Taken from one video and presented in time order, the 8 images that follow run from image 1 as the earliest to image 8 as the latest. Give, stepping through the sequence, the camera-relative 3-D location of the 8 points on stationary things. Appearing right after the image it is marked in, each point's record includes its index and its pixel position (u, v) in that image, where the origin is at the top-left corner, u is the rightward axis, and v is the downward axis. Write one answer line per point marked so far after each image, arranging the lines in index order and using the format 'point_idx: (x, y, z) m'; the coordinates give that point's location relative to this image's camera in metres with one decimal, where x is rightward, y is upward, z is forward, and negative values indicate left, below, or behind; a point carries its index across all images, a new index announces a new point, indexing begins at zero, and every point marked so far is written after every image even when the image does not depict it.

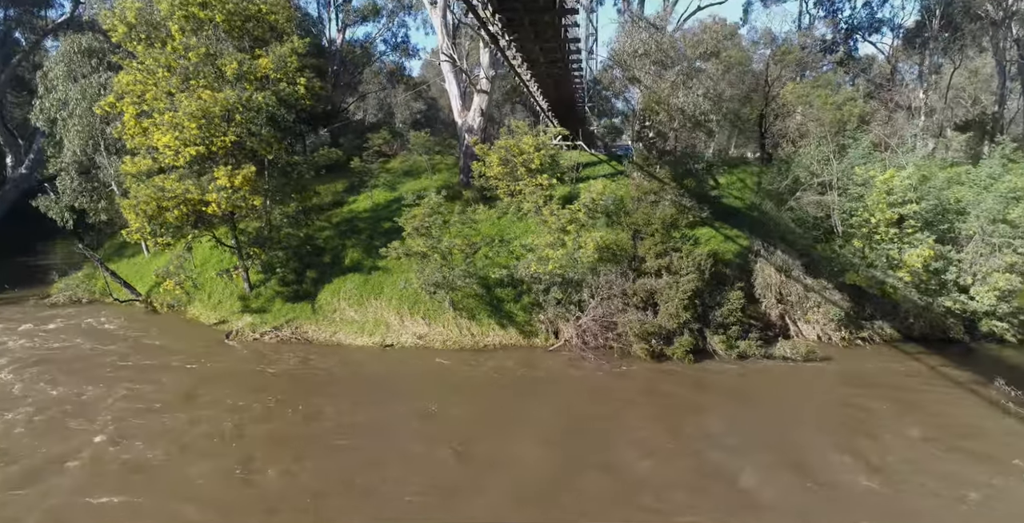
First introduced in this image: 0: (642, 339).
0: (+1.8, -1.2, +8.8) m
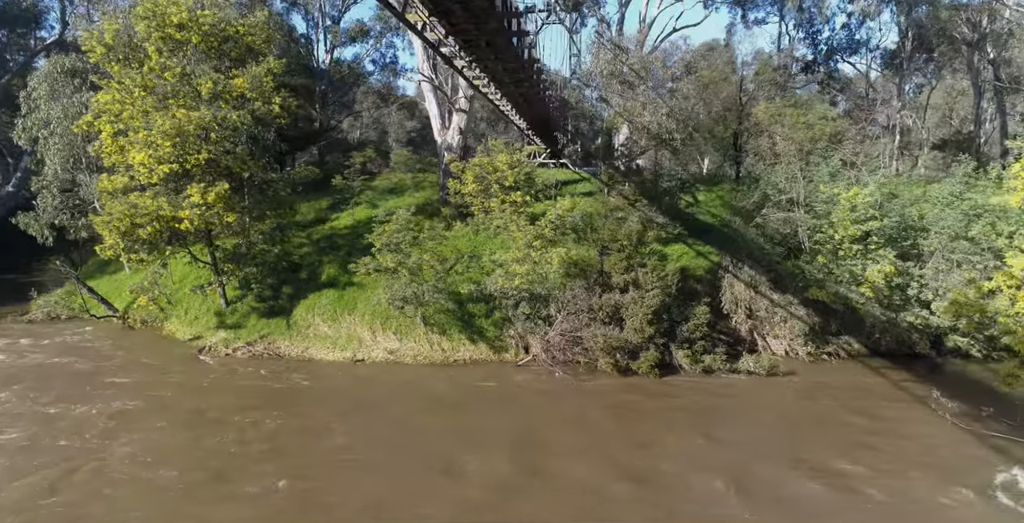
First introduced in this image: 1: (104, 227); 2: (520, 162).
0: (+1.4, -1.4, +8.9) m
1: (-6.5, +0.5, +9.6) m
2: (+0.2, +1.8, +11.1) m
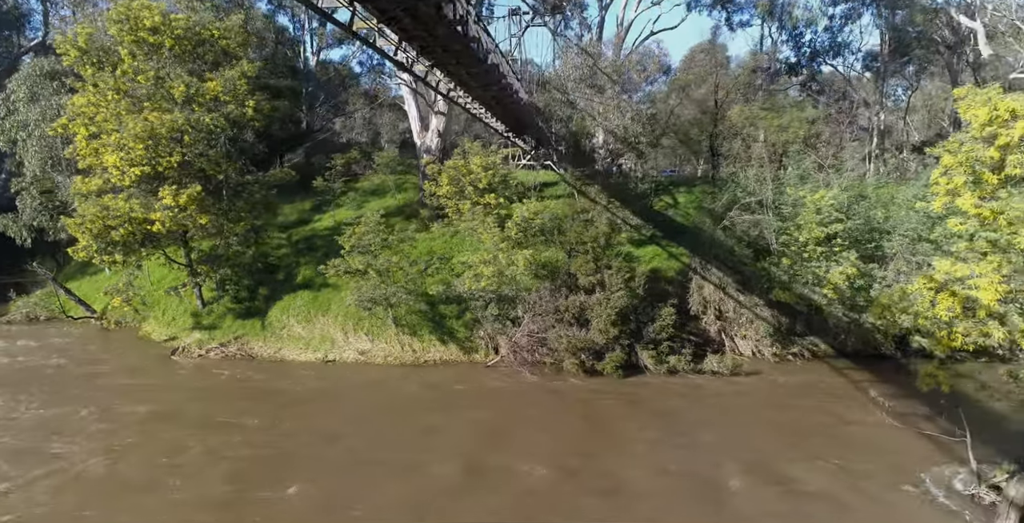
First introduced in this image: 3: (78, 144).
0: (+0.9, -1.4, +9.0) m
1: (-7.0, +0.5, +9.6) m
2: (-0.3, +1.8, +11.2) m
3: (-7.0, +1.9, +9.7) m
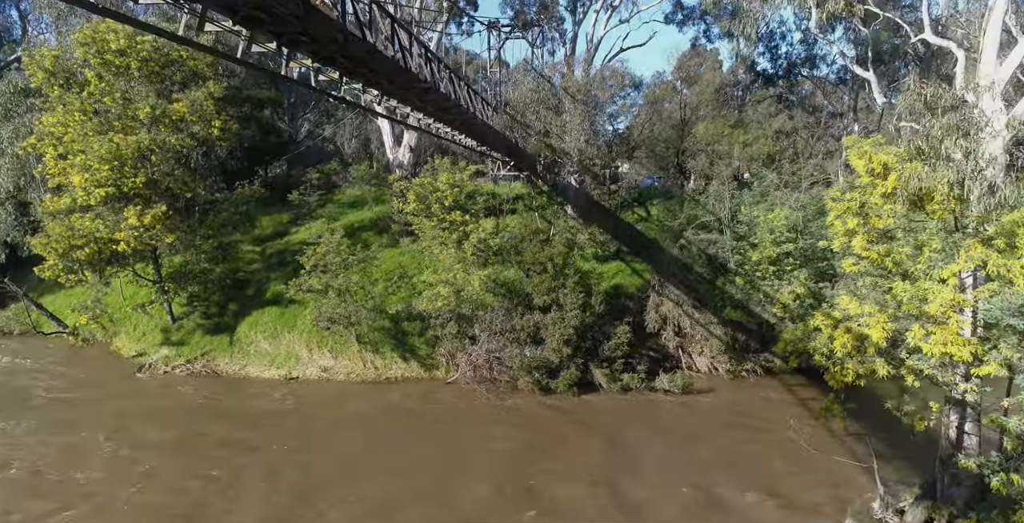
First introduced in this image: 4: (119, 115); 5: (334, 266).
0: (+0.2, -1.7, +9.2) m
1: (-7.7, +0.2, +9.8) m
2: (-1.0, +1.5, +11.4) m
3: (-7.6, +1.6, +9.8) m
4: (-6.6, +2.5, +10.2) m
5: (-2.9, -0.1, +9.9) m
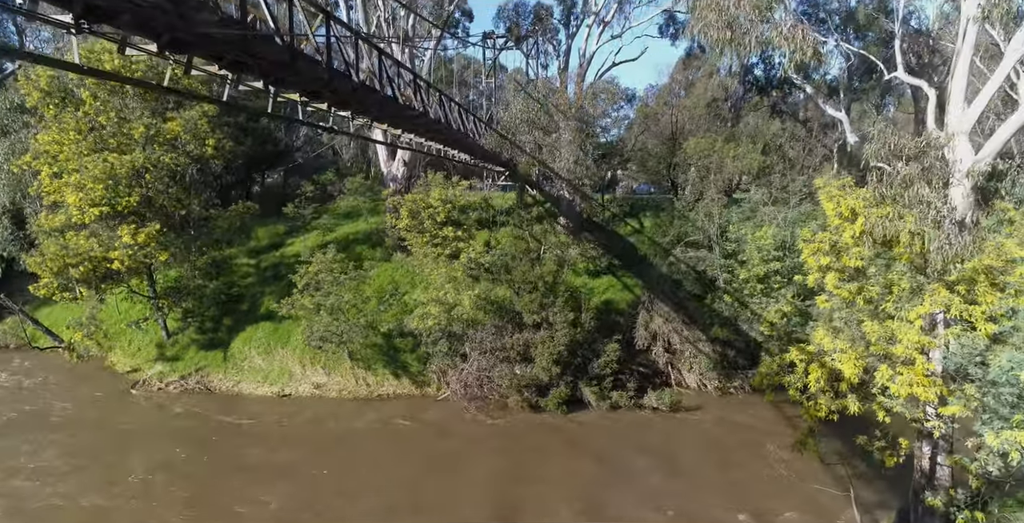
0: (+0.1, -2.0, +9.3) m
1: (-7.8, -0.1, +9.9) m
2: (-1.1, +1.2, +11.5) m
3: (-7.8, +1.3, +9.9) m
4: (-6.8, +2.2, +10.3) m
5: (-3.1, -0.4, +10.0) m
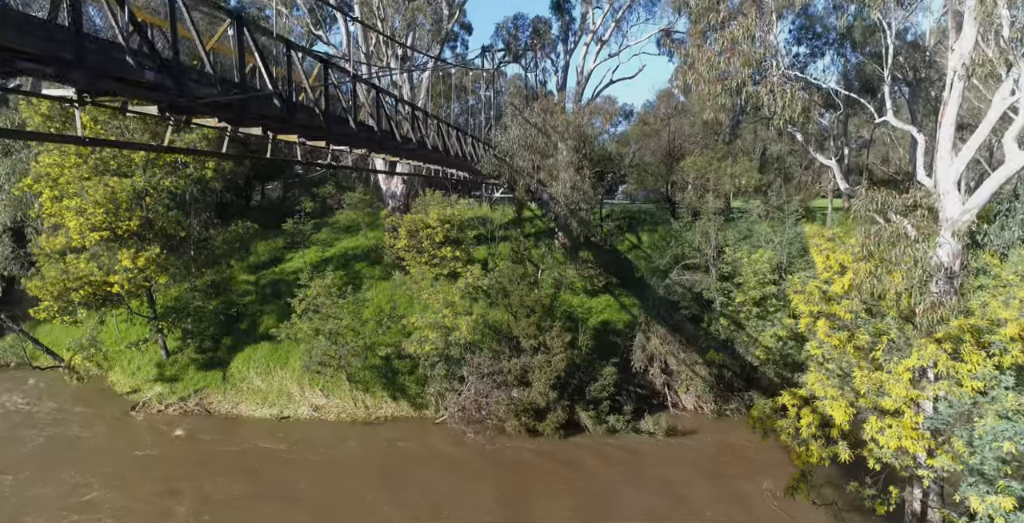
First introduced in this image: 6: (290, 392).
0: (0.0, -2.4, +9.3) m
1: (-7.9, -0.5, +10.0) m
2: (-1.2, +0.8, +11.6) m
3: (-7.8, +0.9, +10.0) m
4: (-6.8, +1.8, +10.3) m
5: (-3.1, -0.8, +10.0) m
6: (-3.9, -2.3, +10.5) m
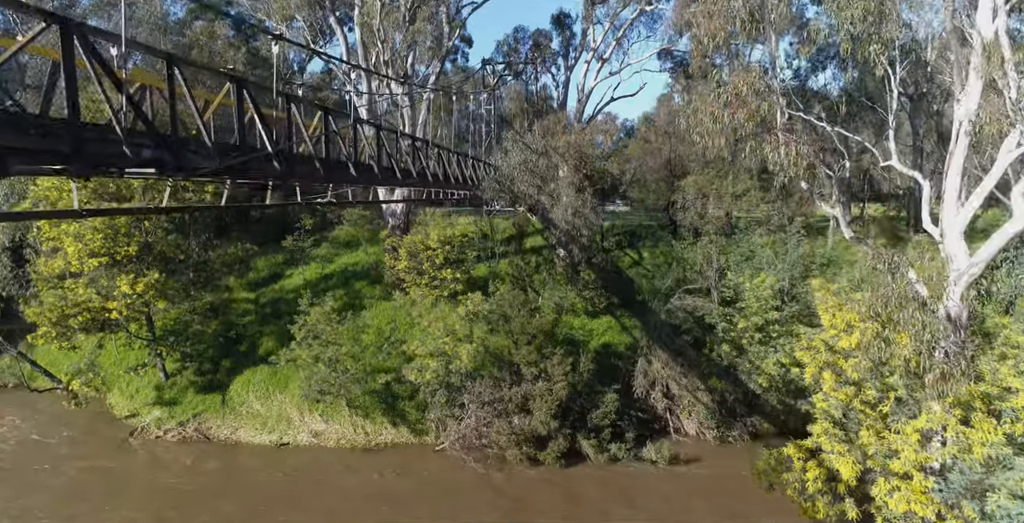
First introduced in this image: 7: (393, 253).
0: (+0.1, -2.8, +9.3) m
1: (-7.8, -0.9, +9.9) m
2: (-1.2, +0.4, +11.6) m
3: (-7.8, +0.5, +9.9) m
4: (-6.8, +1.4, +10.3) m
5: (-3.1, -1.2, +10.0) m
6: (-3.9, -2.7, +10.4) m
7: (-2.5, +0.2, +12.6) m
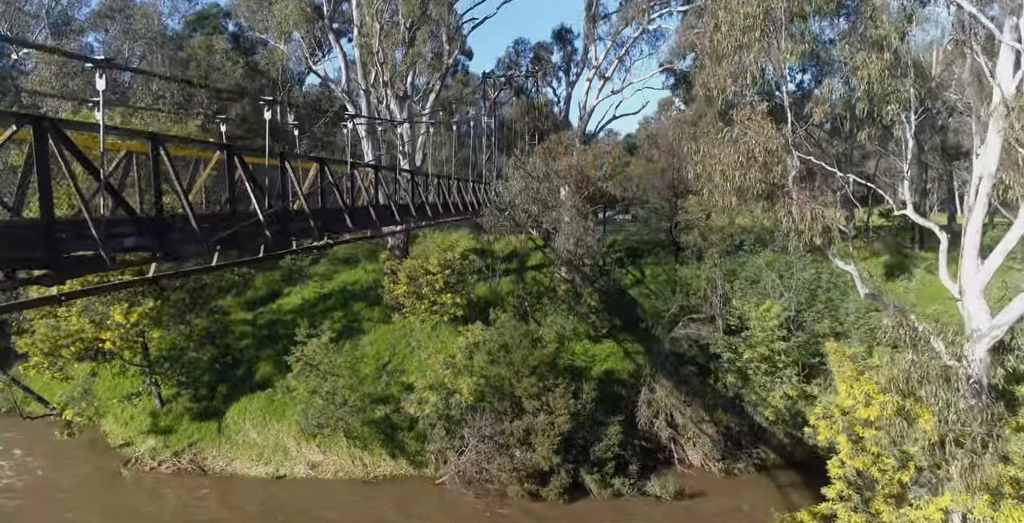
0: (+0.1, -3.3, +9.1) m
1: (-7.8, -1.4, +9.7) m
2: (-1.1, -0.1, +11.4) m
3: (-7.8, +0.1, +9.8) m
4: (-6.8, +0.9, +10.1) m
5: (-3.1, -1.7, +9.8) m
6: (-3.8, -3.2, +10.2) m
7: (-2.5, -0.3, +12.4) m
